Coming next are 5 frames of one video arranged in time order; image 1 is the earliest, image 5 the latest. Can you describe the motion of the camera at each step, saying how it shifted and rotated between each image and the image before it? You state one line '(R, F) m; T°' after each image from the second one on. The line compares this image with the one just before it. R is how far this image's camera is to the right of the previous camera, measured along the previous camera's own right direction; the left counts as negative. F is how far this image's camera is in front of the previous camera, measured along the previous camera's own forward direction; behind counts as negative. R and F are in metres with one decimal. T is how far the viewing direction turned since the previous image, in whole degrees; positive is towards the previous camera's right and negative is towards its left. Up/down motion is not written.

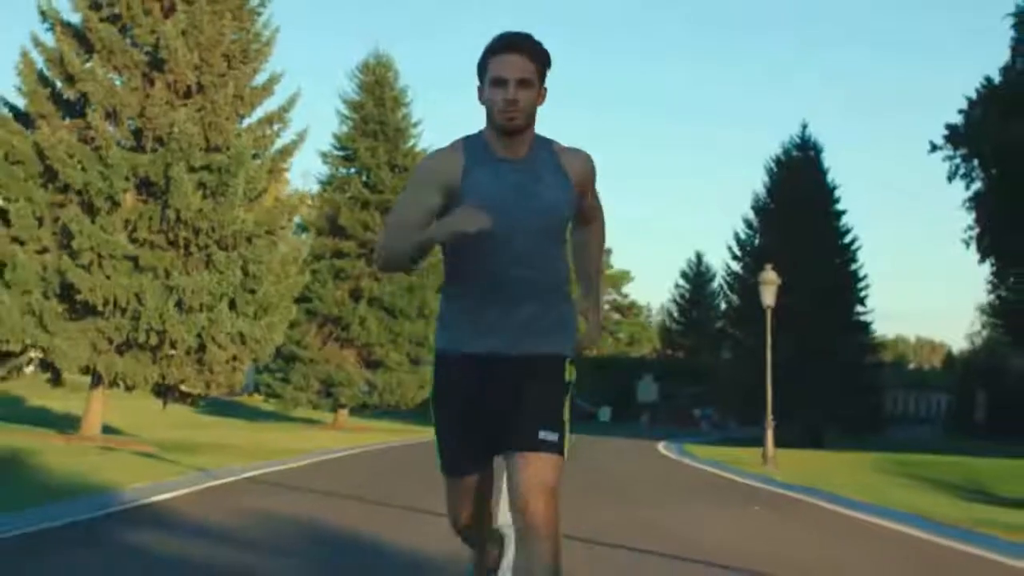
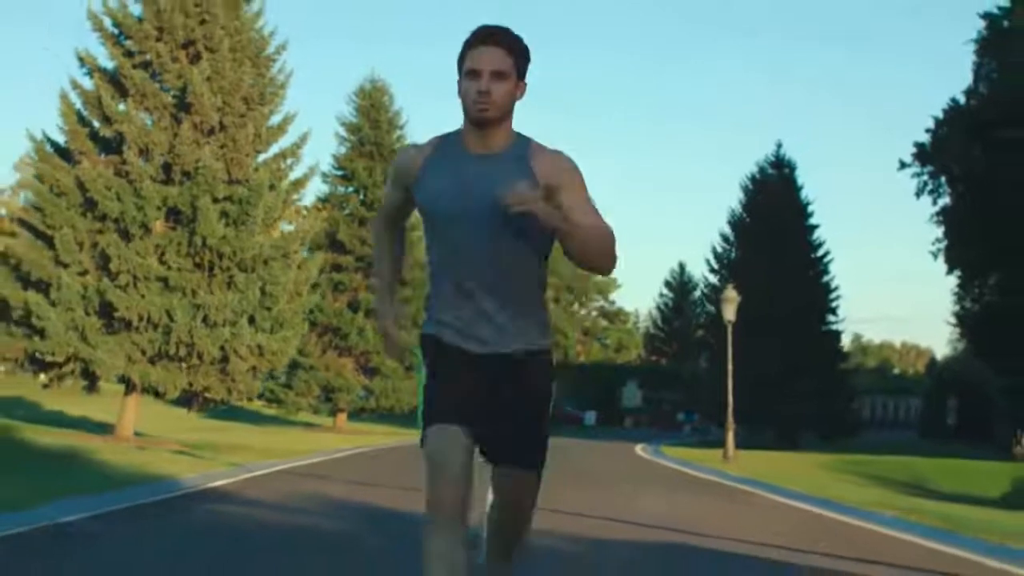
(0.0, -2.7) m; 0°
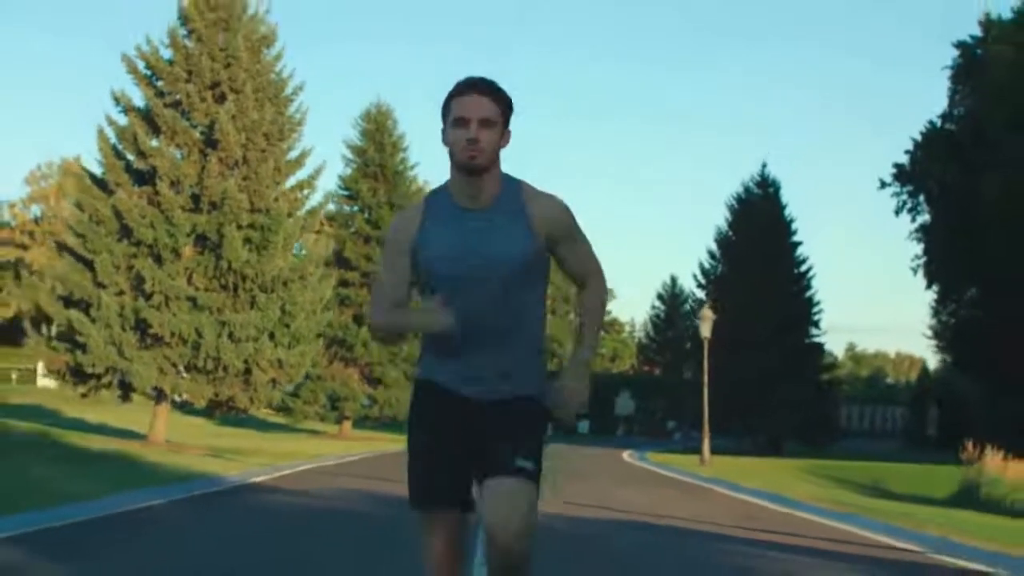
(0.0, -2.5) m; 0°
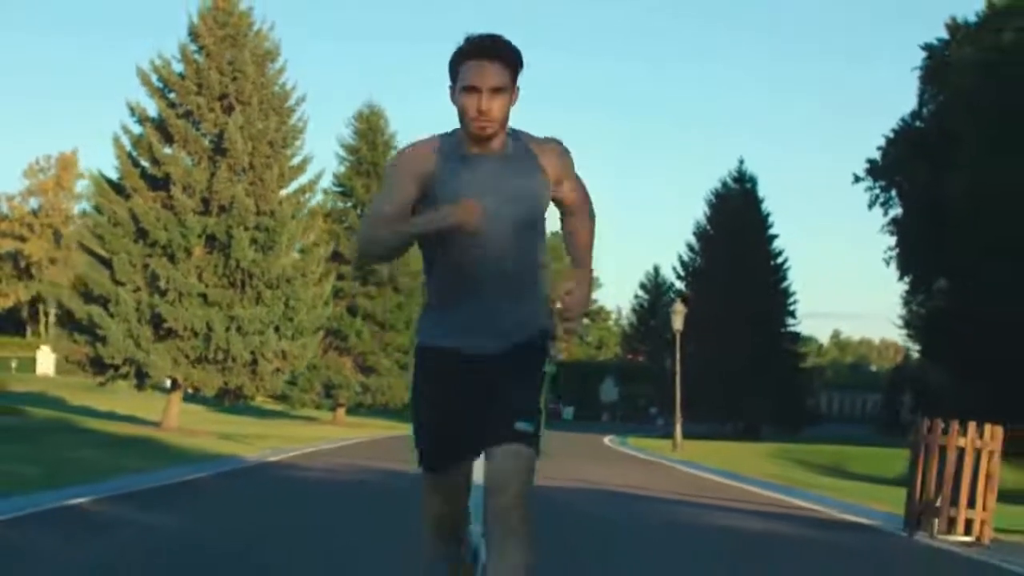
(0.0, -2.2) m; 0°
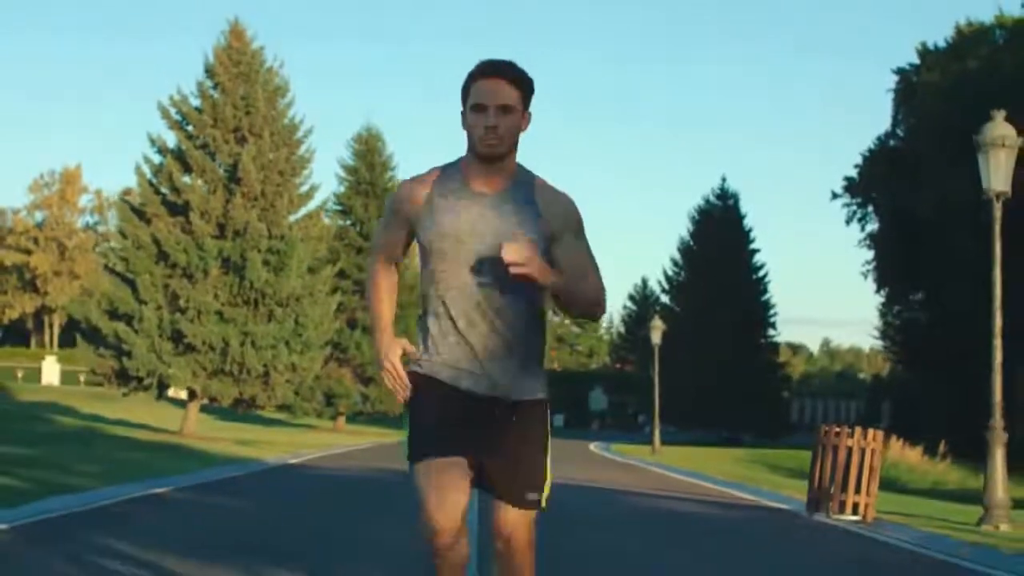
(0.0, -2.5) m; 0°
